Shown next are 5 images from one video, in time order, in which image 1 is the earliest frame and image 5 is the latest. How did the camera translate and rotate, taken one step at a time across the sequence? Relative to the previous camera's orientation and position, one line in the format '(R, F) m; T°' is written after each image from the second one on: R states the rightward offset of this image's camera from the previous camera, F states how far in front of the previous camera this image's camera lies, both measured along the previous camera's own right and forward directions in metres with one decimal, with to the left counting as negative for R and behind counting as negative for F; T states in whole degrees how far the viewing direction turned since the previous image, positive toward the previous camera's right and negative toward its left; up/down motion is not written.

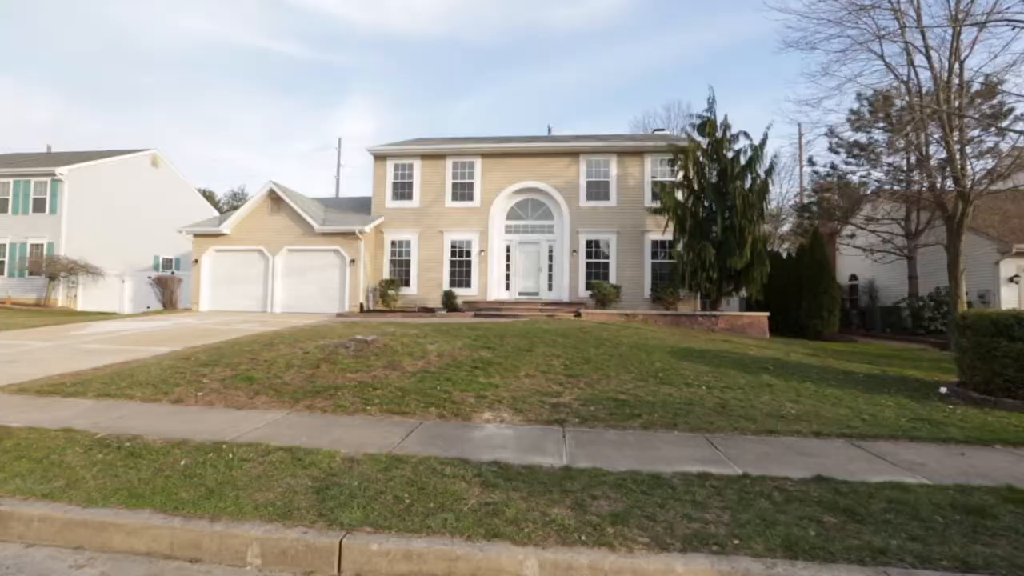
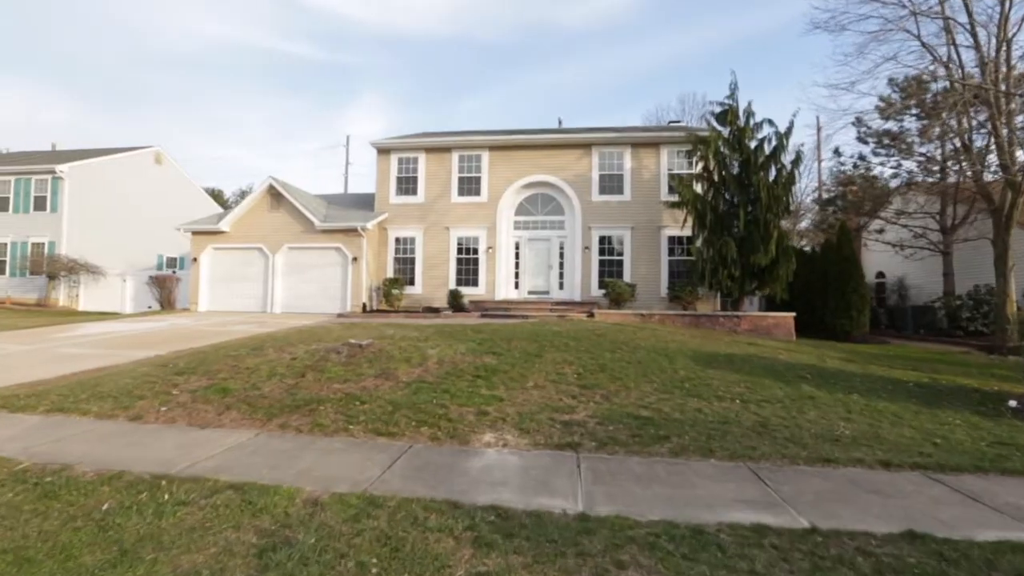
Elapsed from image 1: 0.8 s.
(+0.1, +0.9) m; -1°
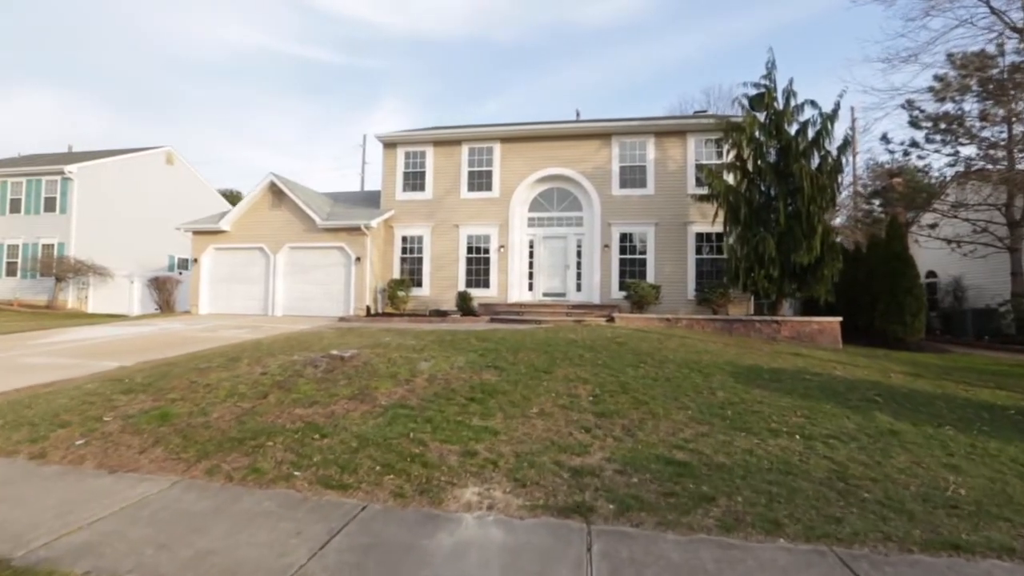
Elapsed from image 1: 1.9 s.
(+0.3, +1.3) m; -3°
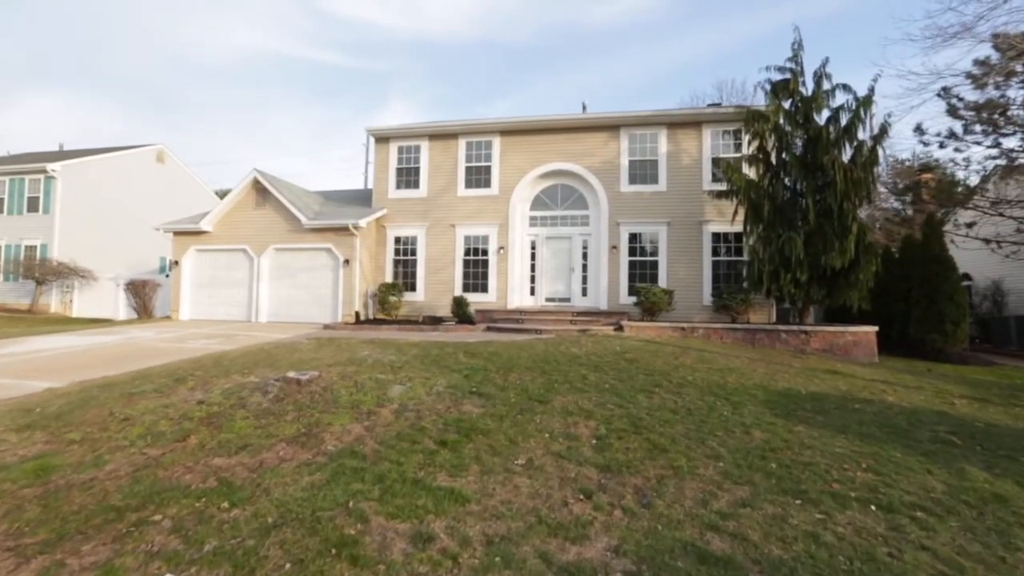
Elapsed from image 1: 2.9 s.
(+0.3, +1.3) m; -1°
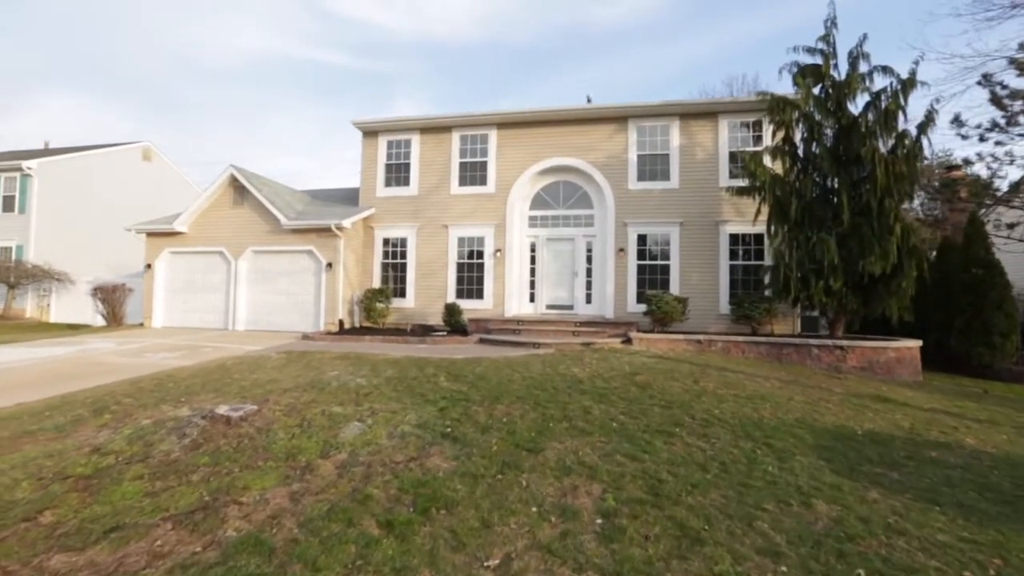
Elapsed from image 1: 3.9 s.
(+0.3, +1.4) m; -1°
